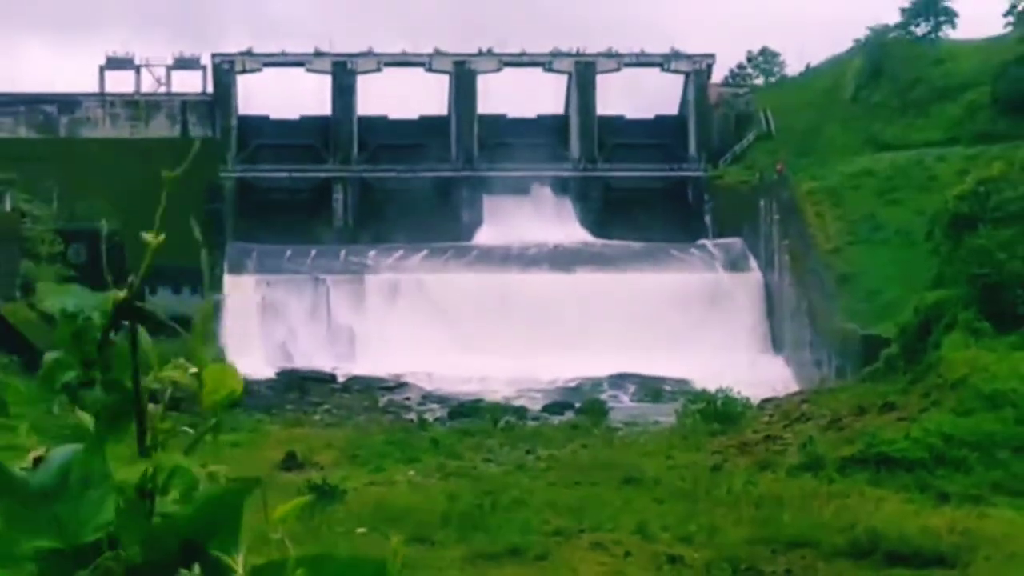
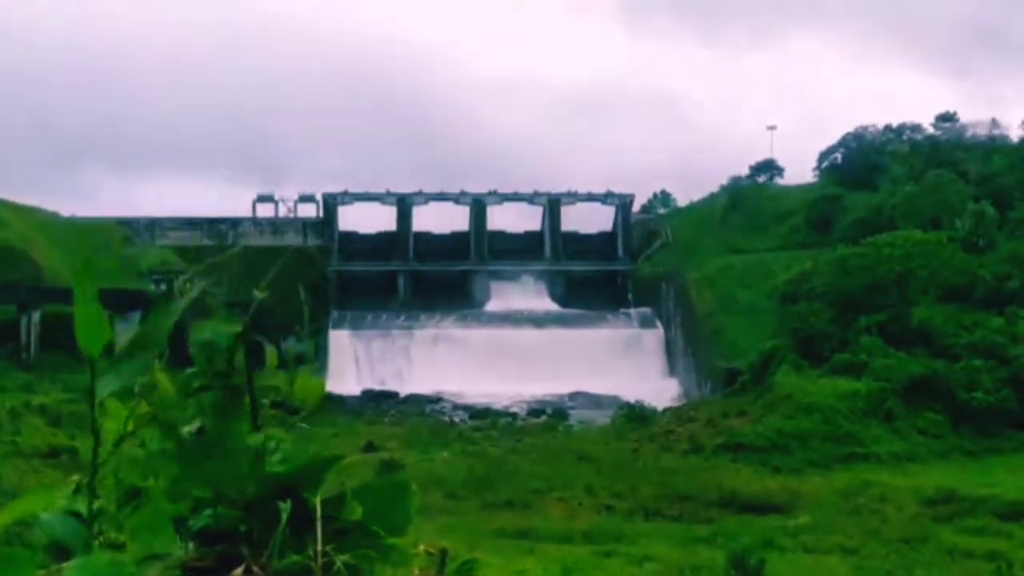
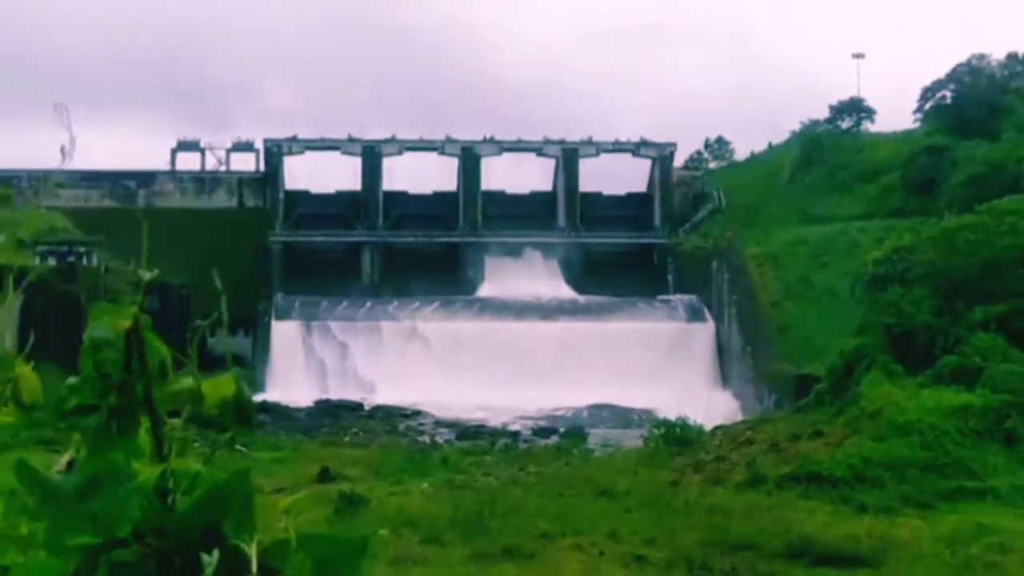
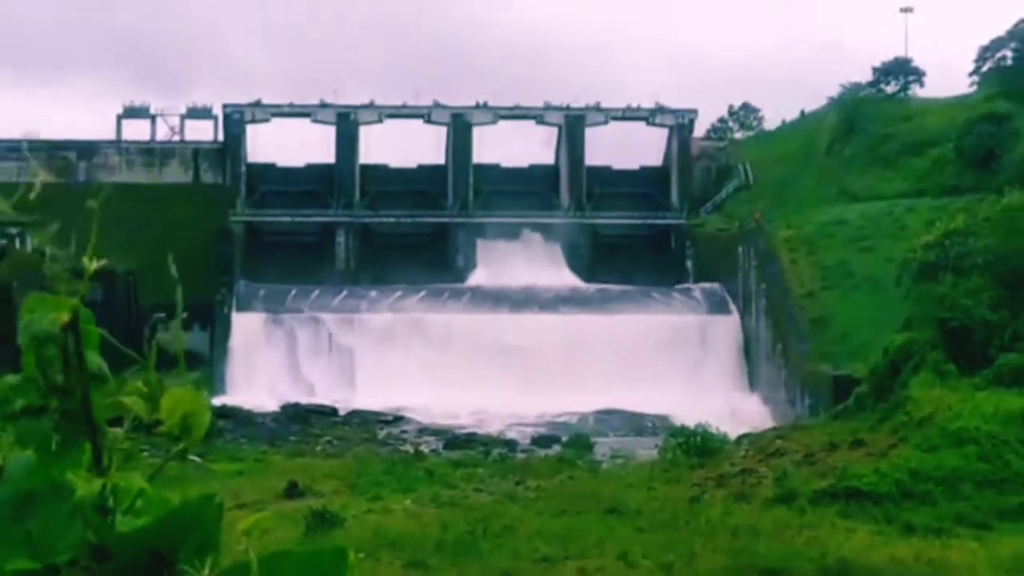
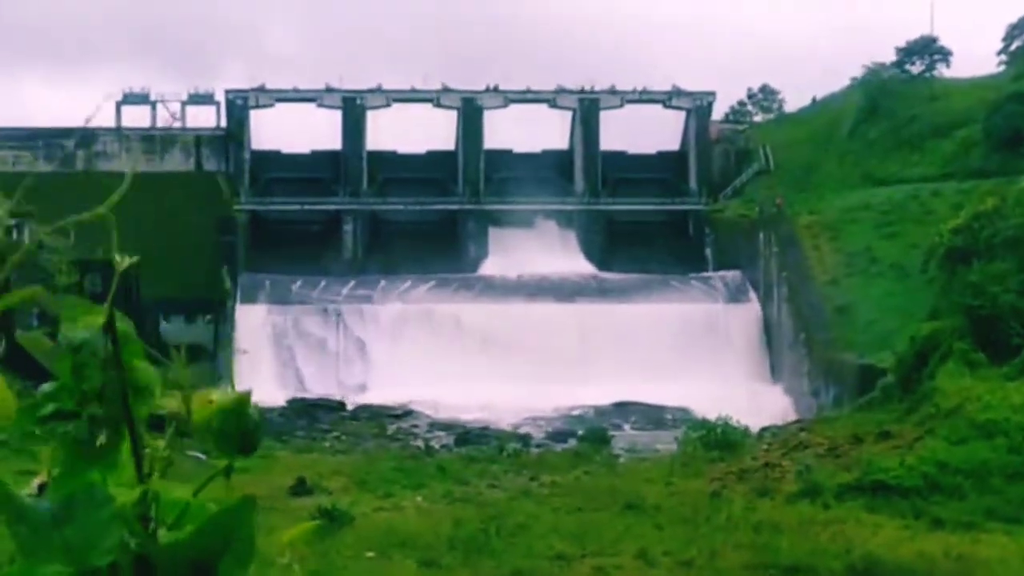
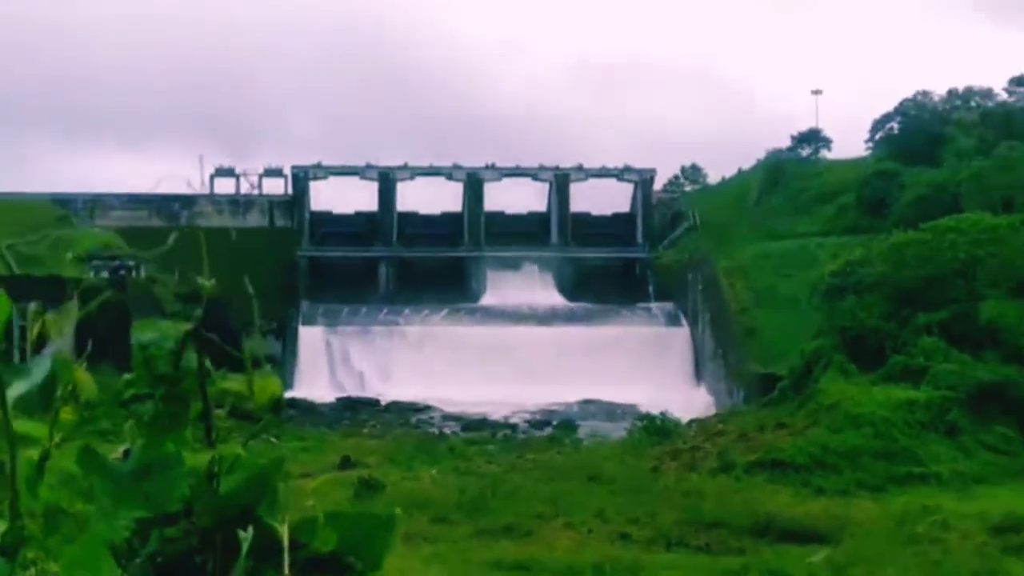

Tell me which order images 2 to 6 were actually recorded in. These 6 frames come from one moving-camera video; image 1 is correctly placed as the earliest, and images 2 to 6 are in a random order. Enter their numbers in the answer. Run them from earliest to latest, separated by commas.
5, 4, 3, 6, 2
